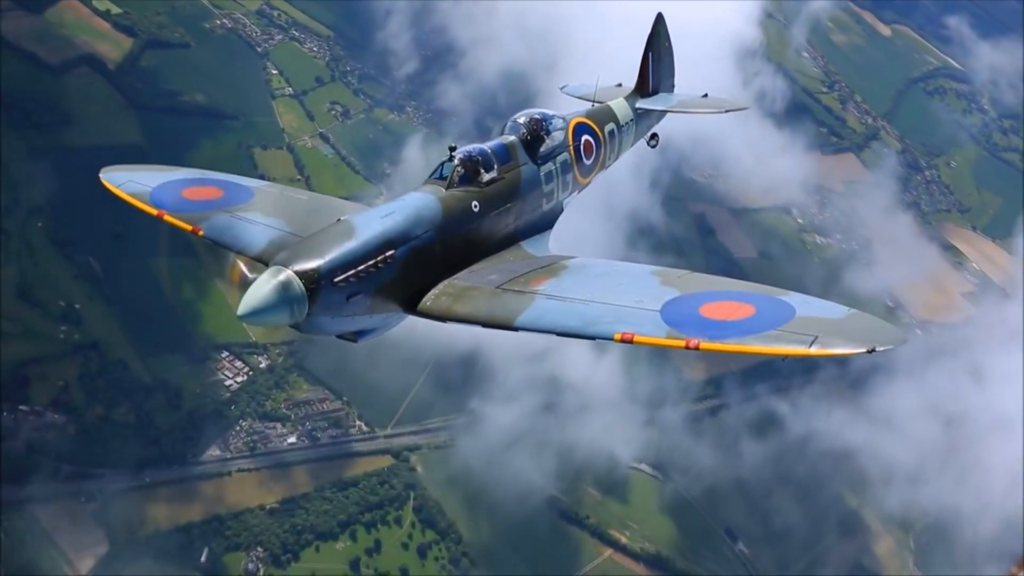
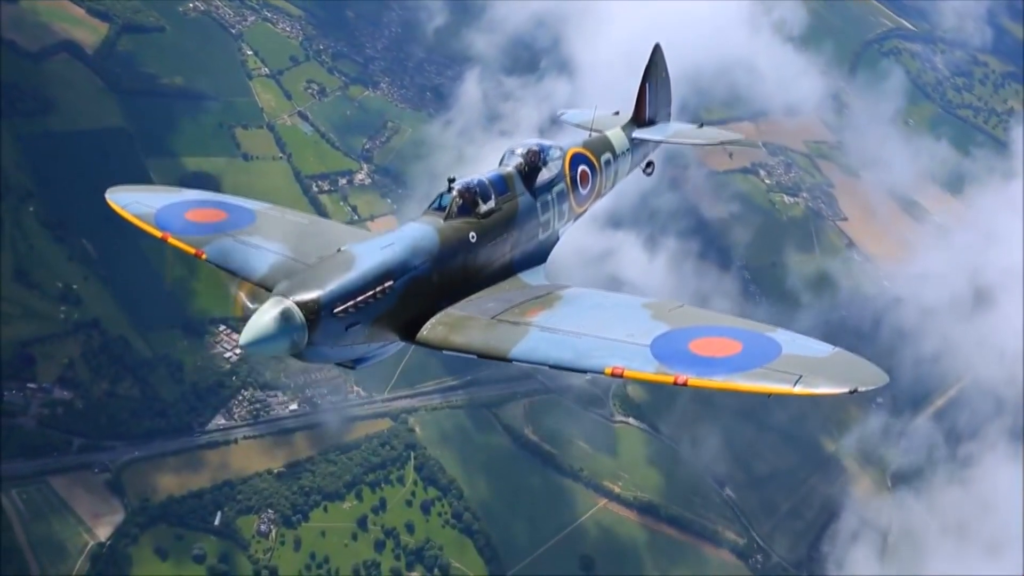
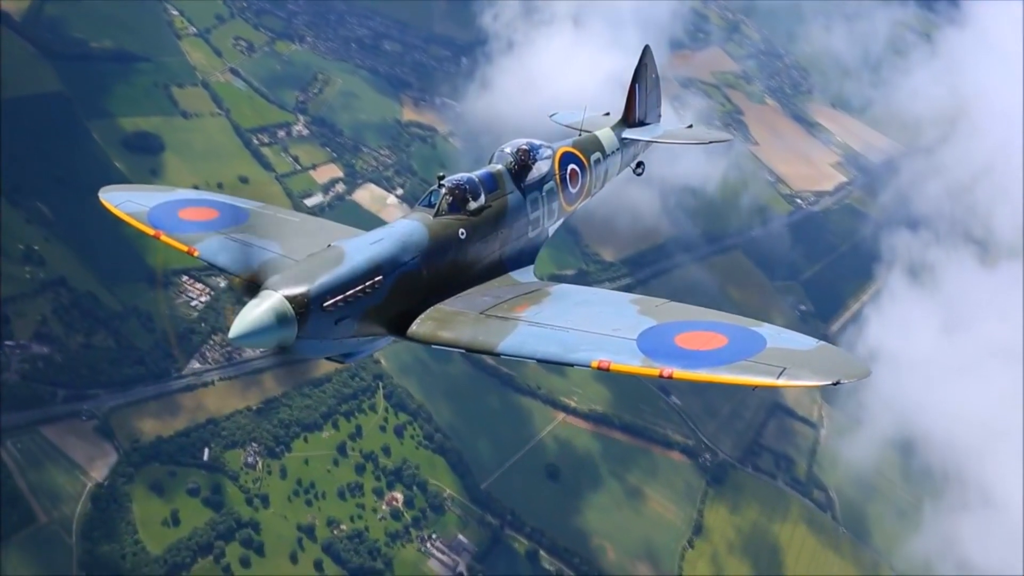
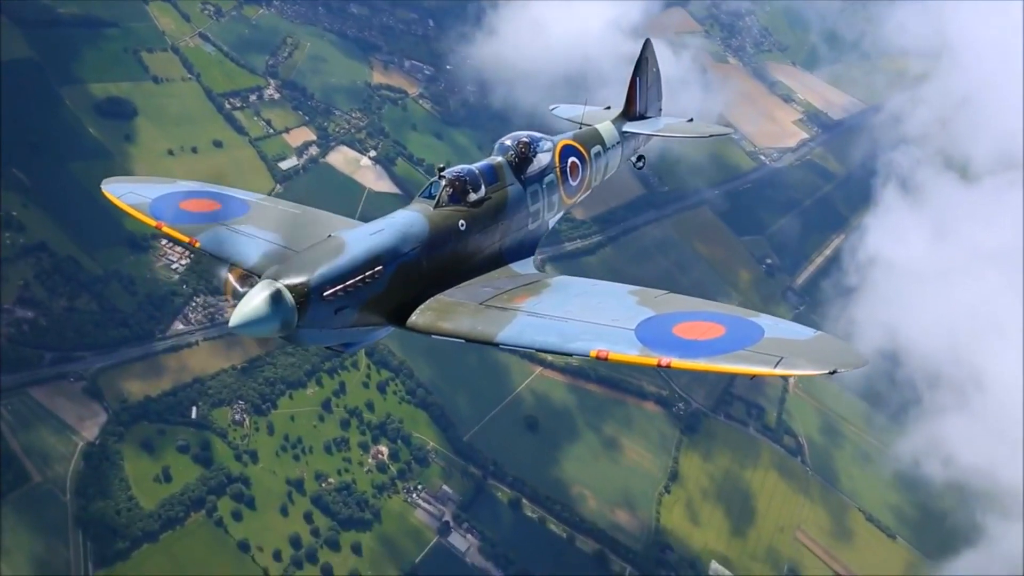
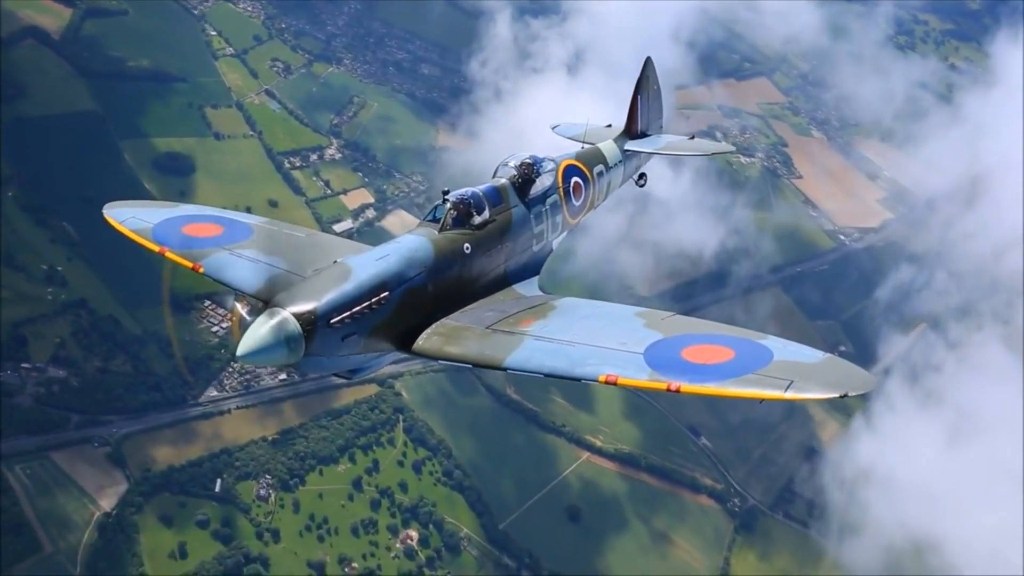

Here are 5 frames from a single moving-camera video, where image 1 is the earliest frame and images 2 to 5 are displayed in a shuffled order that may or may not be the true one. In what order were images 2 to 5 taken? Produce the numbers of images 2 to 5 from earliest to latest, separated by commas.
2, 5, 3, 4
